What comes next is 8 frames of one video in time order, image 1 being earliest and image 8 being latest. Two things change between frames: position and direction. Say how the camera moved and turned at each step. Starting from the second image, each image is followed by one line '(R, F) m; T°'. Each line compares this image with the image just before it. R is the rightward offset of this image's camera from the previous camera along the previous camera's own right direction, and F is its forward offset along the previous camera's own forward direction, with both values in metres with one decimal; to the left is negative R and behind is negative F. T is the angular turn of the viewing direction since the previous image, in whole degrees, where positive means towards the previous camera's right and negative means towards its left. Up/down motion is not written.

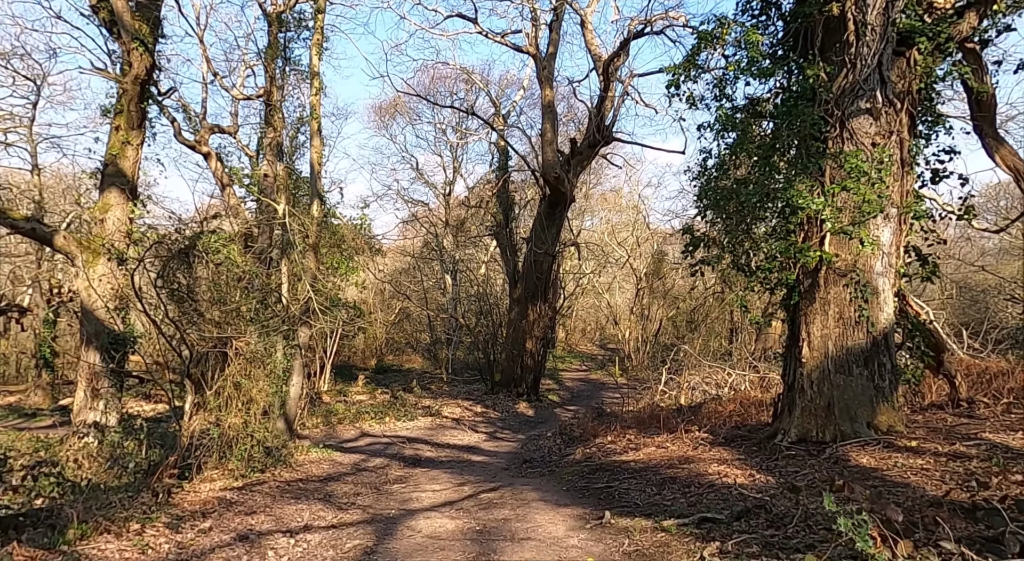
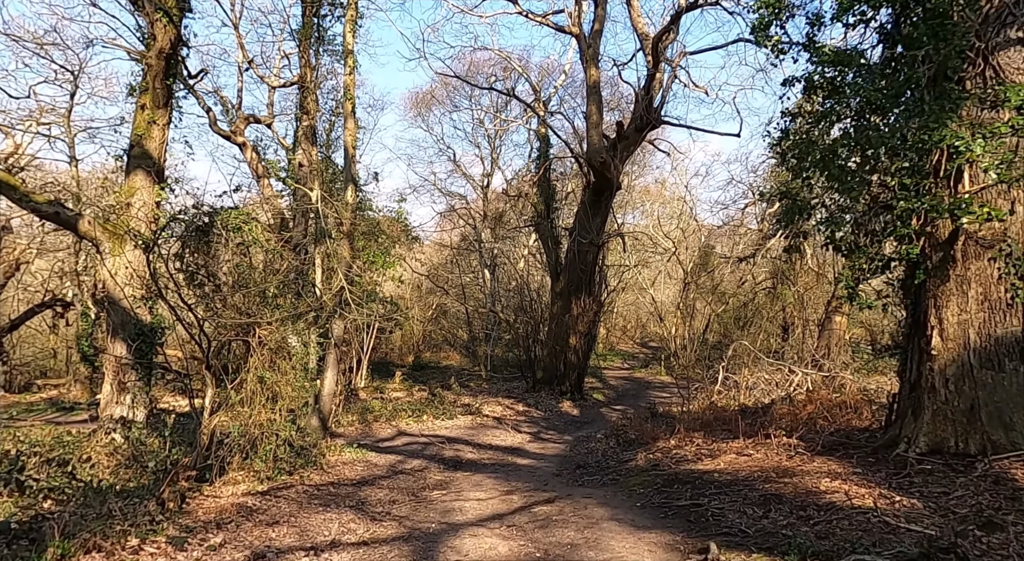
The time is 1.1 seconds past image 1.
(-0.1, +0.9) m; -2°
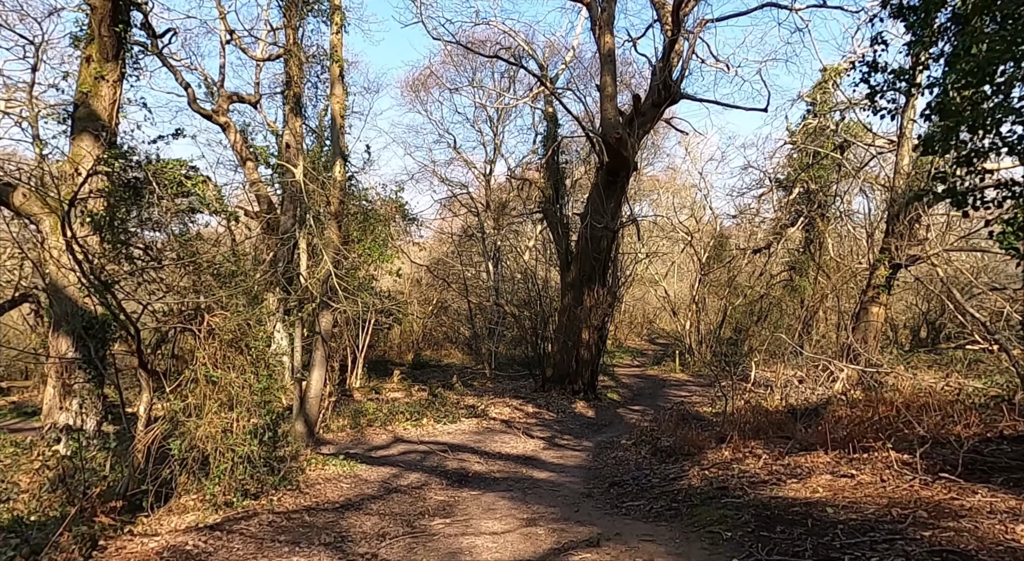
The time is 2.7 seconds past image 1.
(-0.1, +1.4) m; 0°
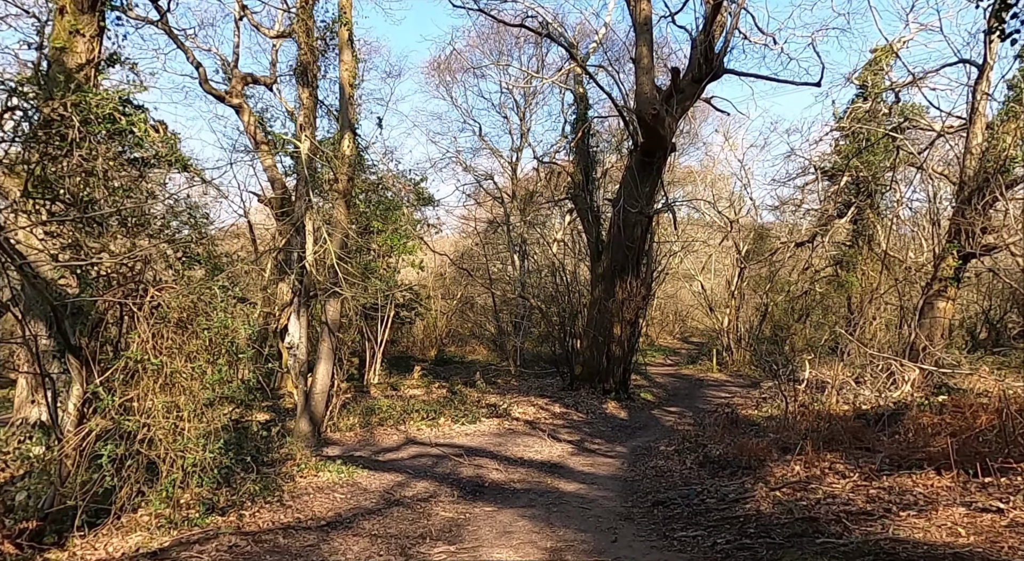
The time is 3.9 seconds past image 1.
(0.0, +1.1) m; -2°
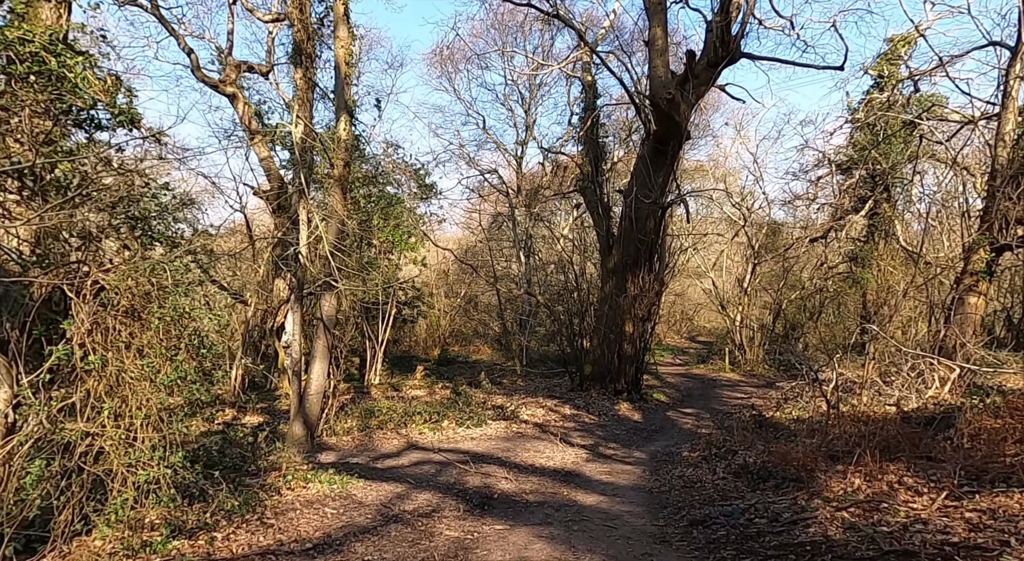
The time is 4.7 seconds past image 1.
(-0.1, +0.7) m; 0°
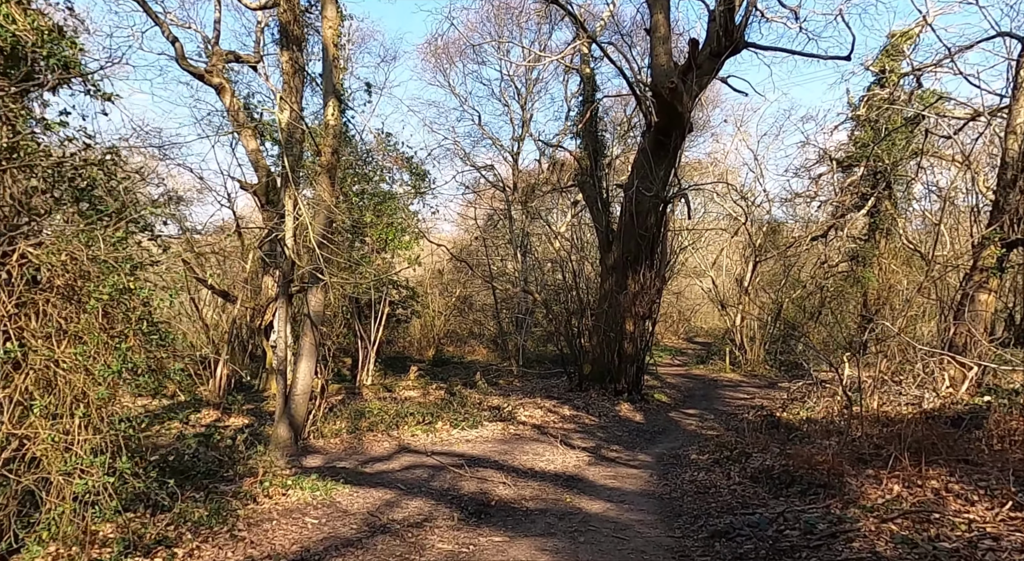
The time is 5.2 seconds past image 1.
(0.0, +0.5) m; 0°
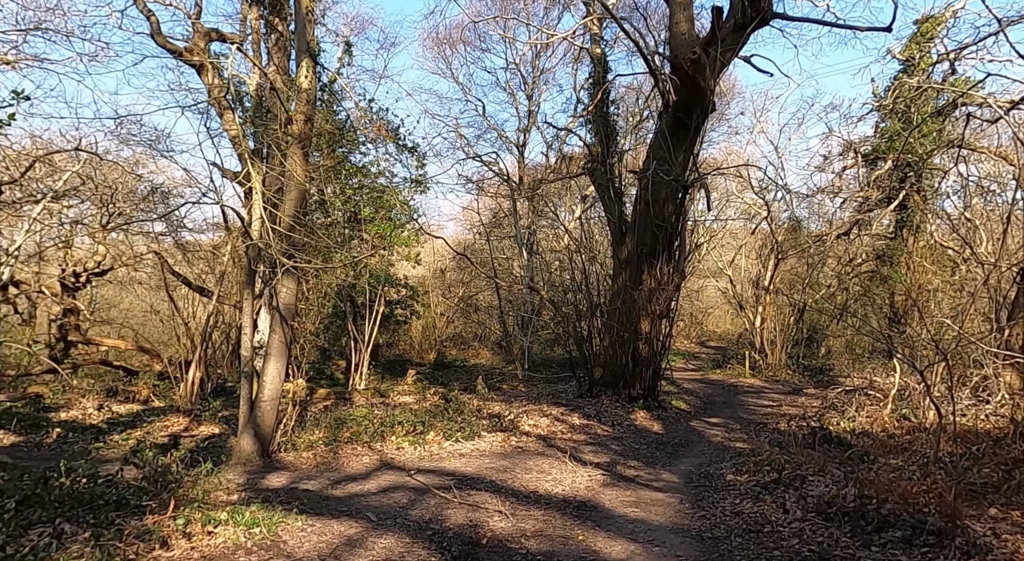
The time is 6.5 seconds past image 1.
(+0.1, +1.3) m; 0°
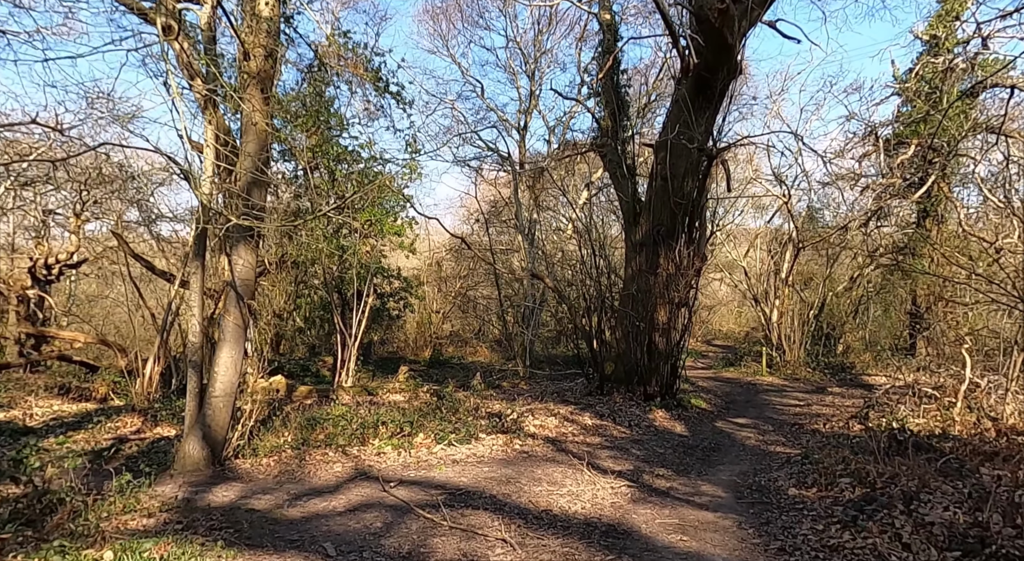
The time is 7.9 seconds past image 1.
(0.0, +1.4) m; 0°
